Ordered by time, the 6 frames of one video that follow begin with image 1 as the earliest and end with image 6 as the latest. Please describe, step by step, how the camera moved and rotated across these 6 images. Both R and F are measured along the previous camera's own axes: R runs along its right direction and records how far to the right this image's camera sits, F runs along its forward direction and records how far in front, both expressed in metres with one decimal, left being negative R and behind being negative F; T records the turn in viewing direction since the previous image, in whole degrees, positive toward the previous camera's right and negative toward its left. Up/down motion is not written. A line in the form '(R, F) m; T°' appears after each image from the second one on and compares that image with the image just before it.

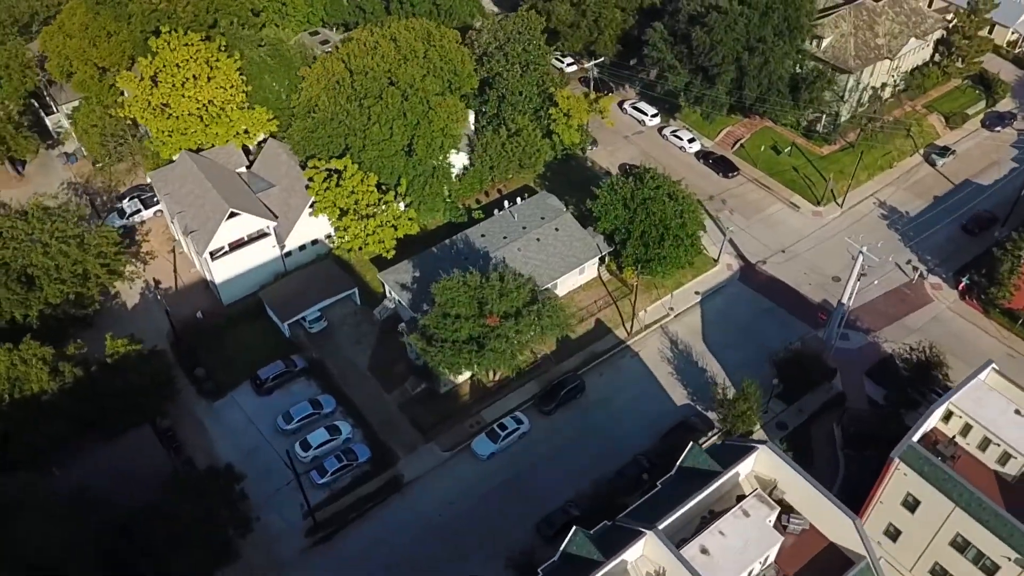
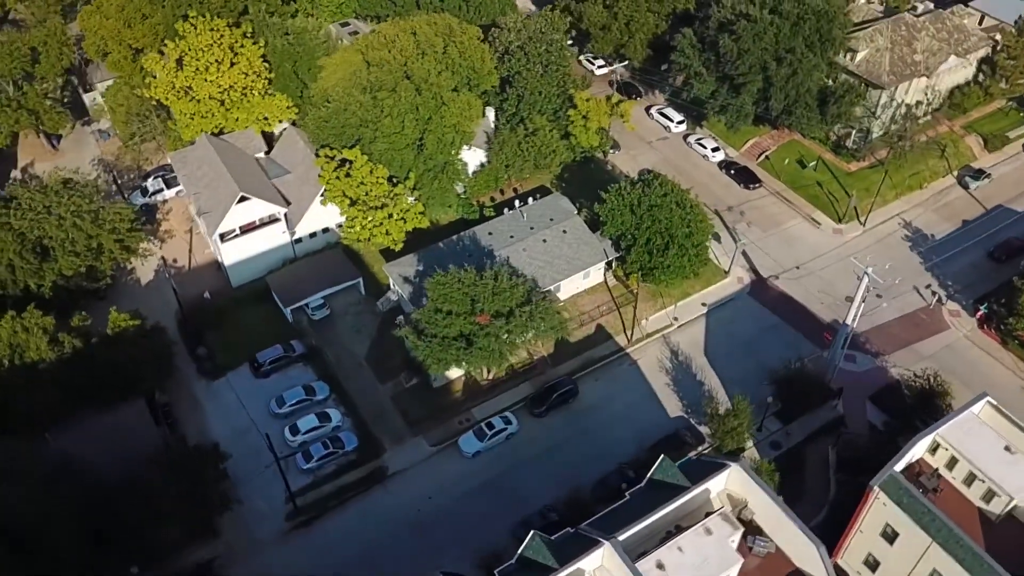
(+2.7, +0.2) m; -3°
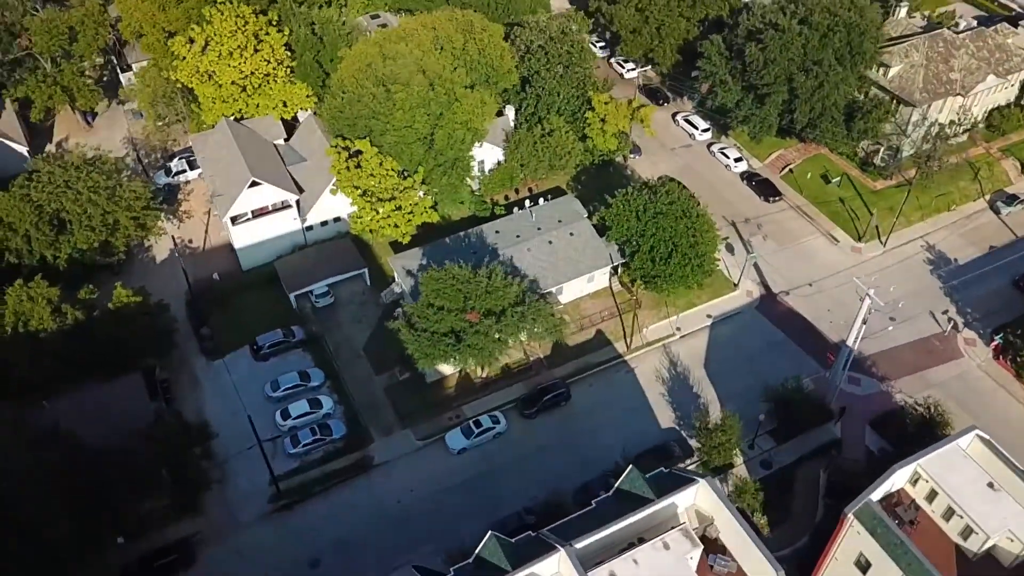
(+2.7, +0.2) m; -3°
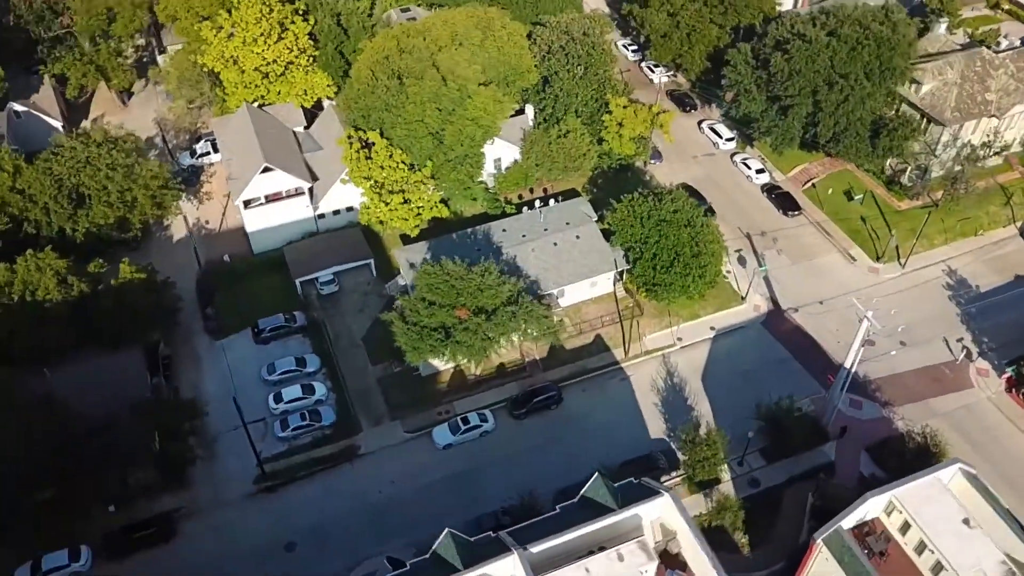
(+2.7, +0.2) m; -3°
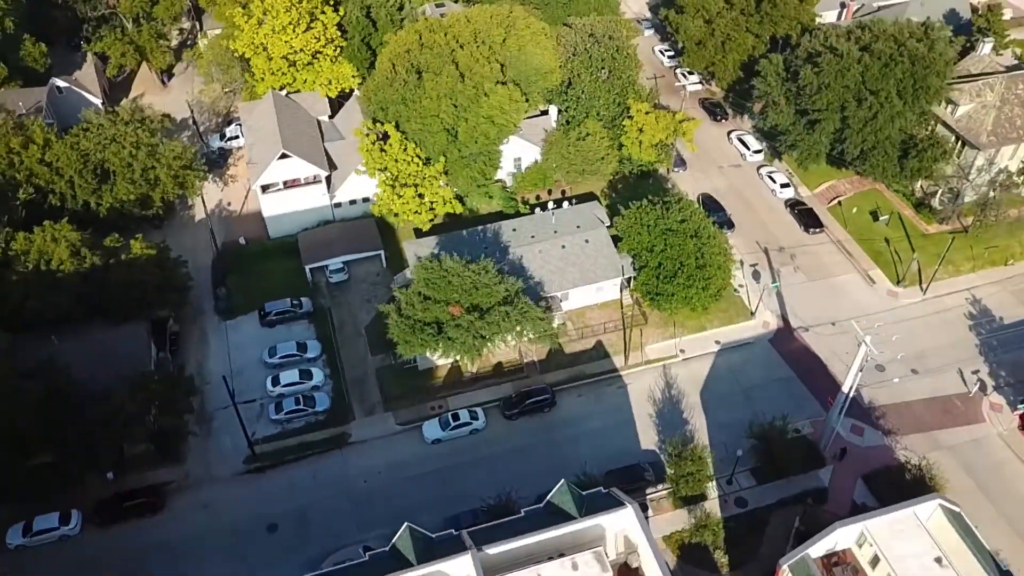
(+2.7, +0.2) m; -4°
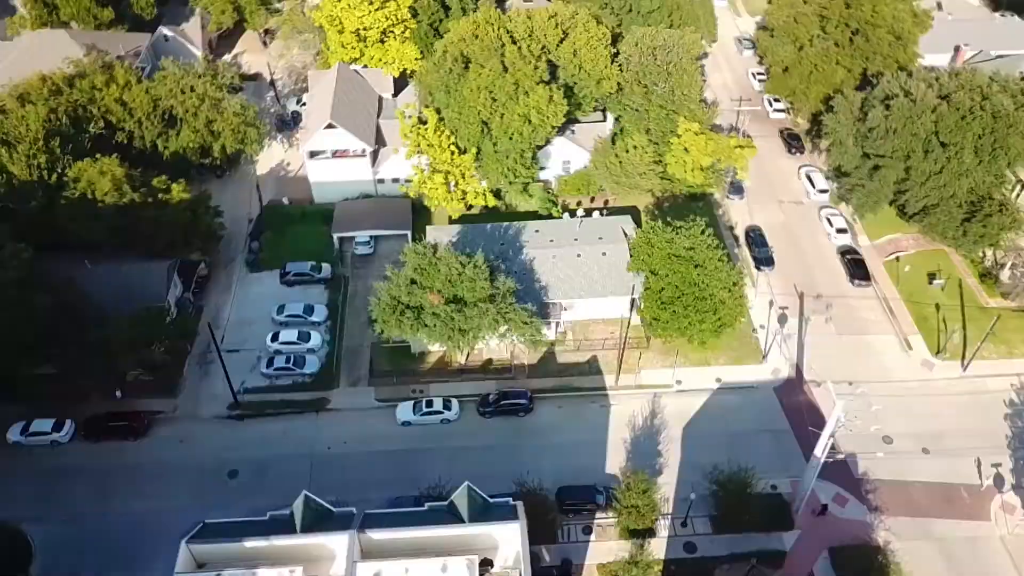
(+7.2, +0.8) m; -9°
